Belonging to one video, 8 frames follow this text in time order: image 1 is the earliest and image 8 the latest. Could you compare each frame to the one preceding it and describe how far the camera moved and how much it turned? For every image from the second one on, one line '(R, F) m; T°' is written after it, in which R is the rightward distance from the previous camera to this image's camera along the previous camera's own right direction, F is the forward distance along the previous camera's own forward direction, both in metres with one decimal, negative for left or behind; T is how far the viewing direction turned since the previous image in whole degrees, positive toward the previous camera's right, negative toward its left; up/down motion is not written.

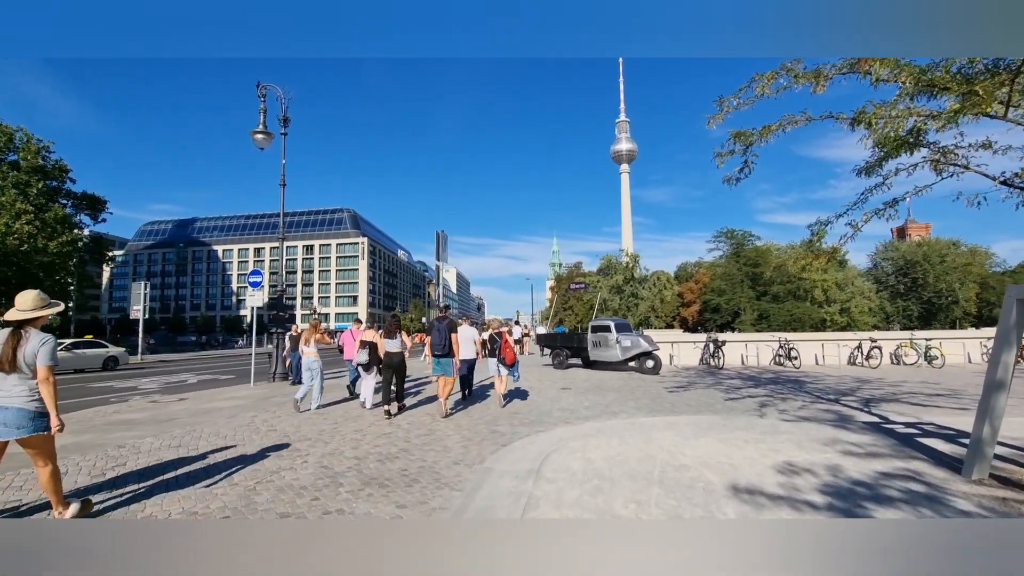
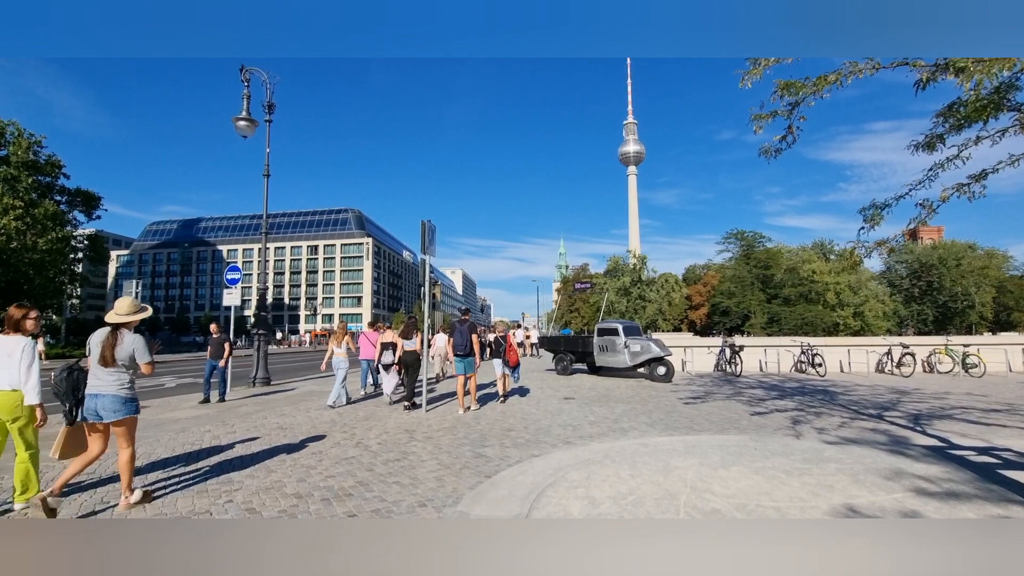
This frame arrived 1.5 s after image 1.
(+0.2, +1.4) m; -1°
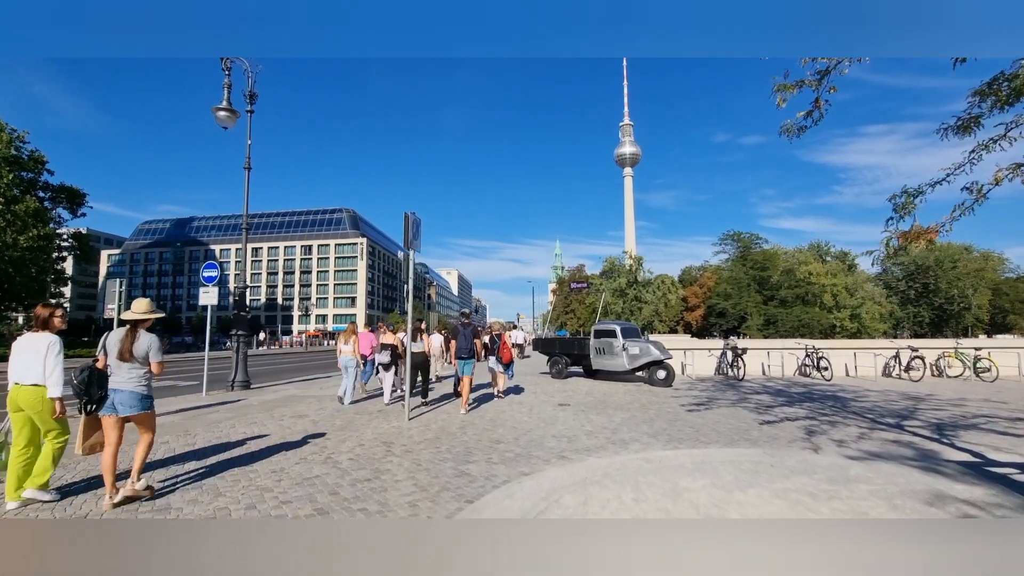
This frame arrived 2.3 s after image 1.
(+0.1, +0.8) m; 0°
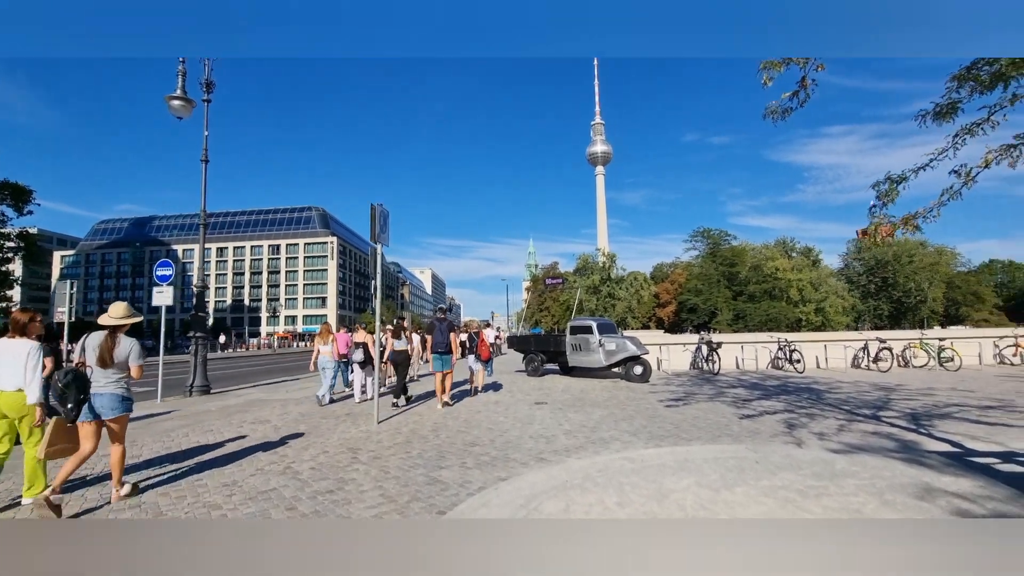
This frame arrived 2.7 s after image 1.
(0.0, +0.4) m; +3°
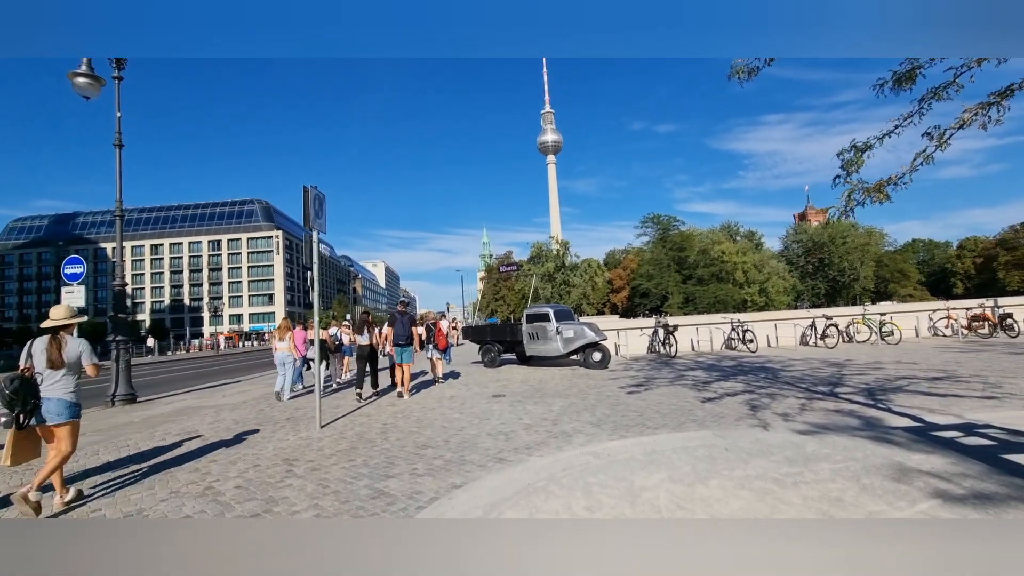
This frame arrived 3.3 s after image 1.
(0.0, +0.6) m; +5°
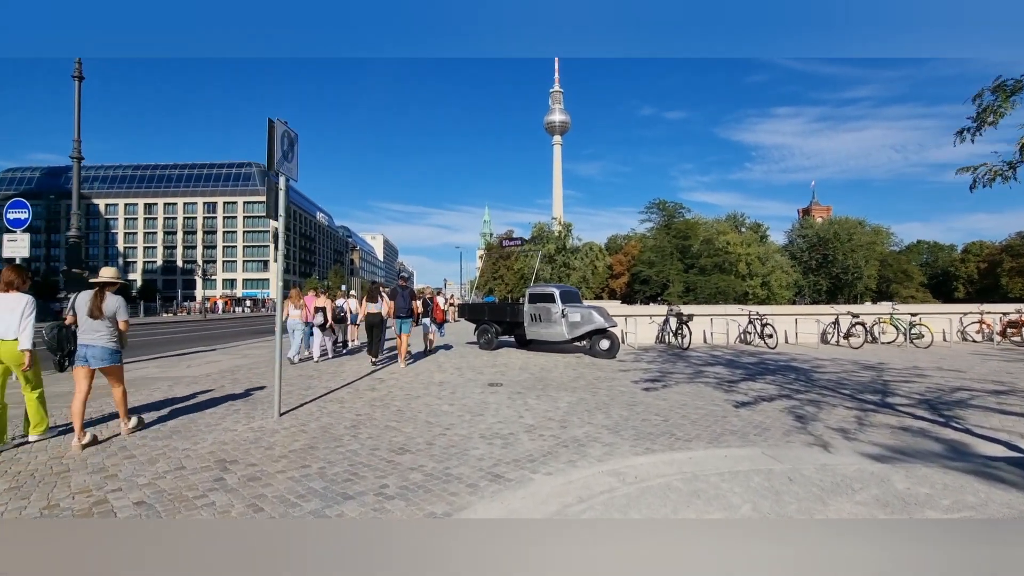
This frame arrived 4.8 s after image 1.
(-0.1, +1.4) m; 0°
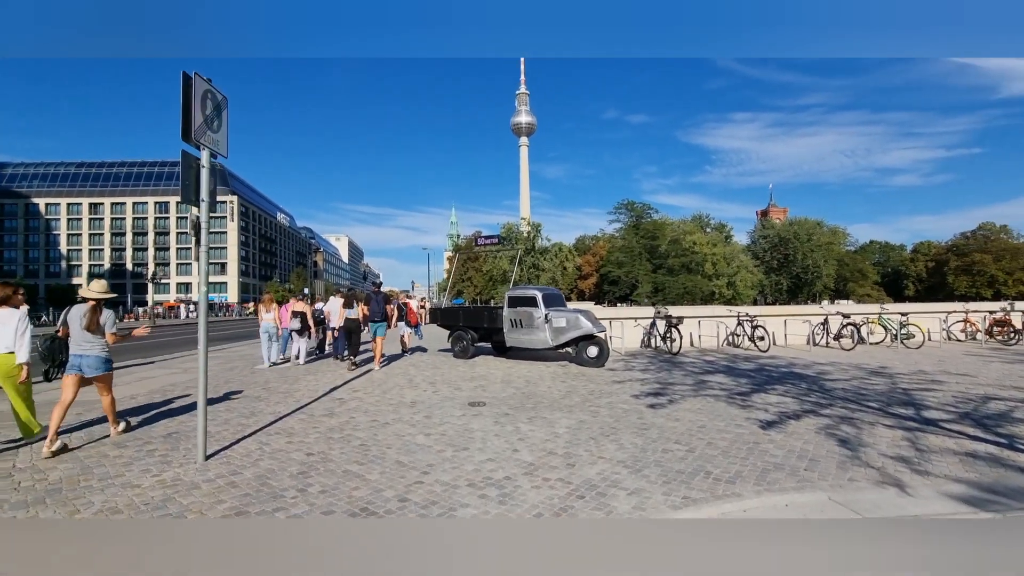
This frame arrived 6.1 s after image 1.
(-0.2, +1.3) m; +3°
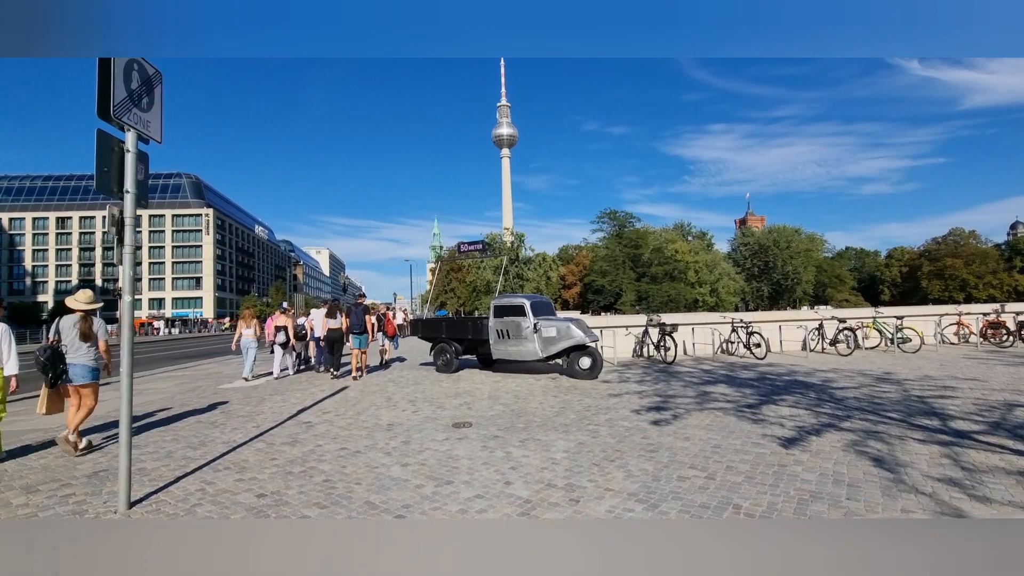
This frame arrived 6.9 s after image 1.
(0.0, +0.8) m; +2°
